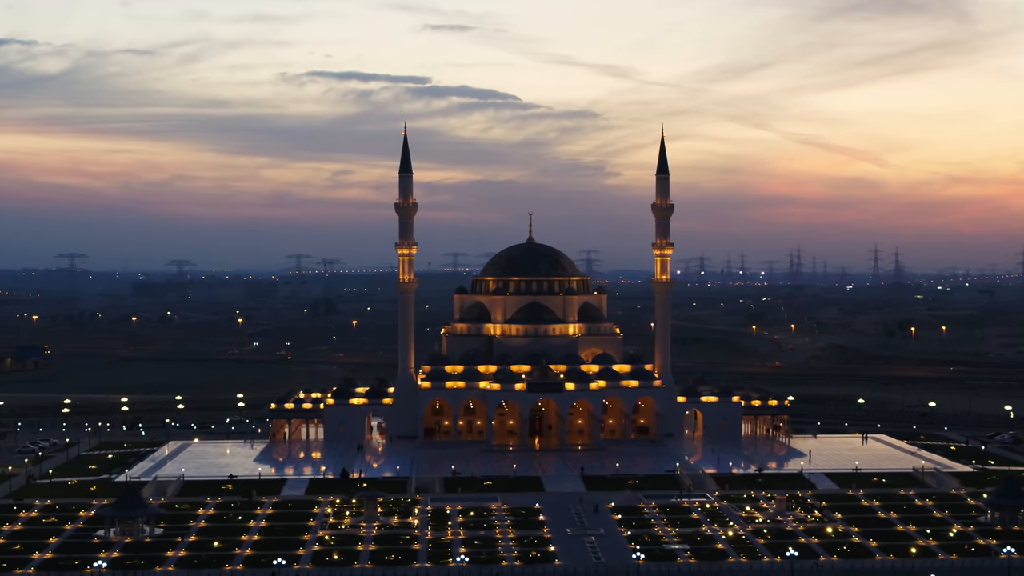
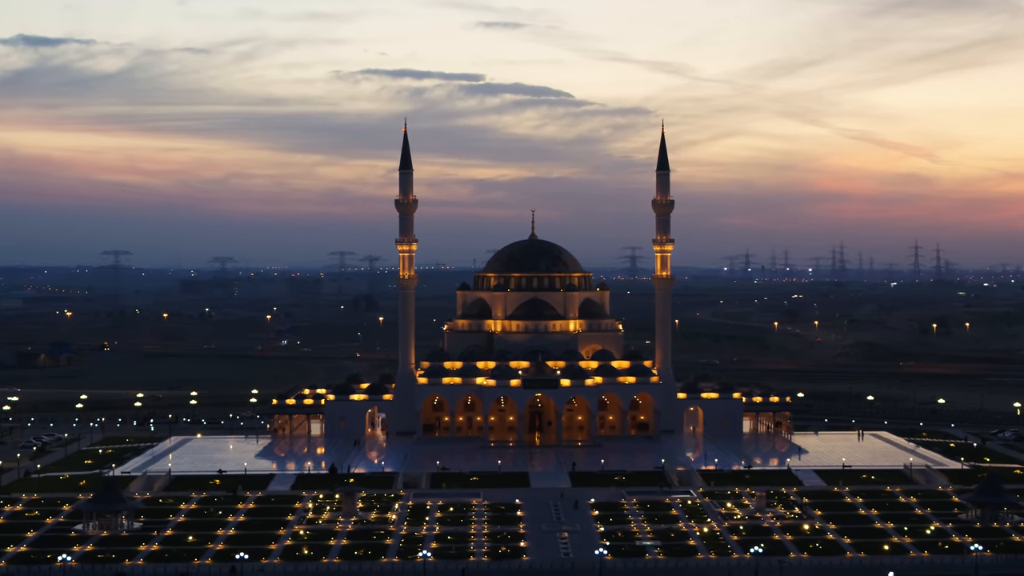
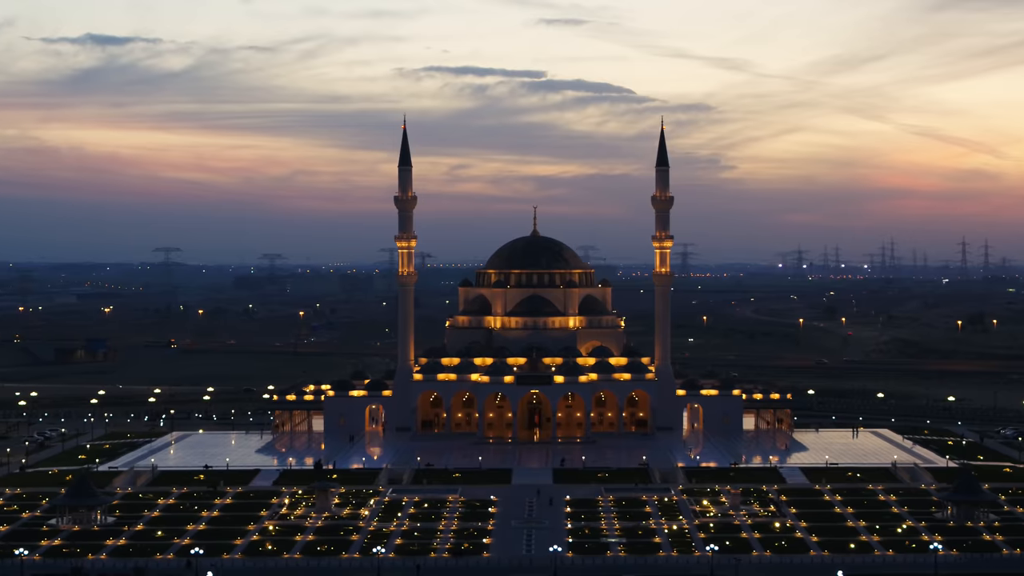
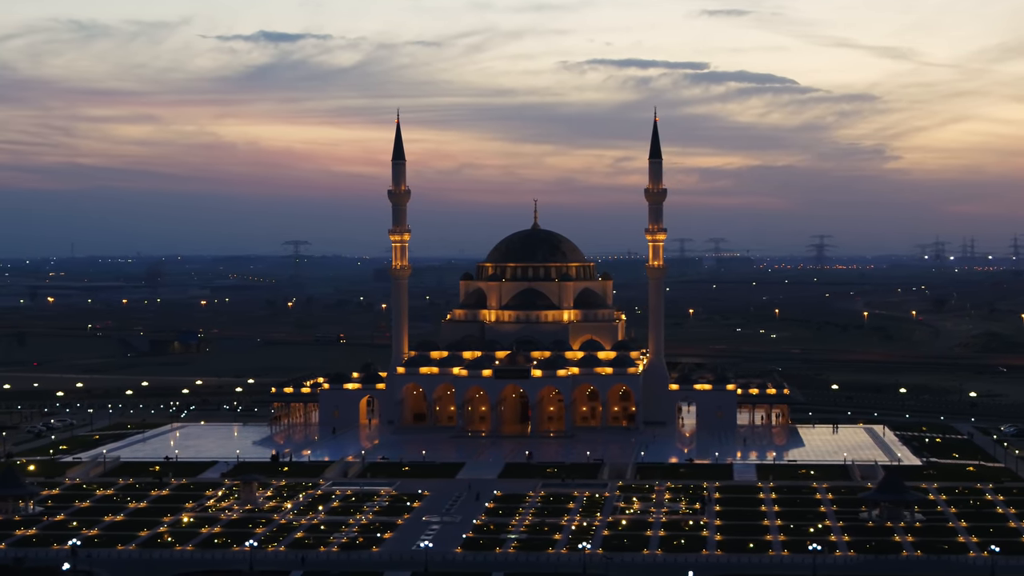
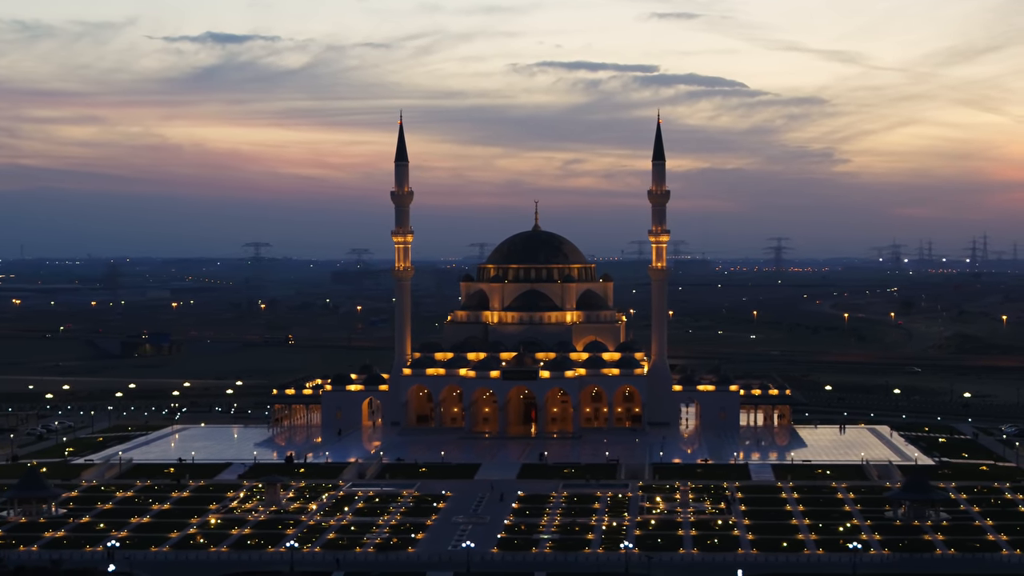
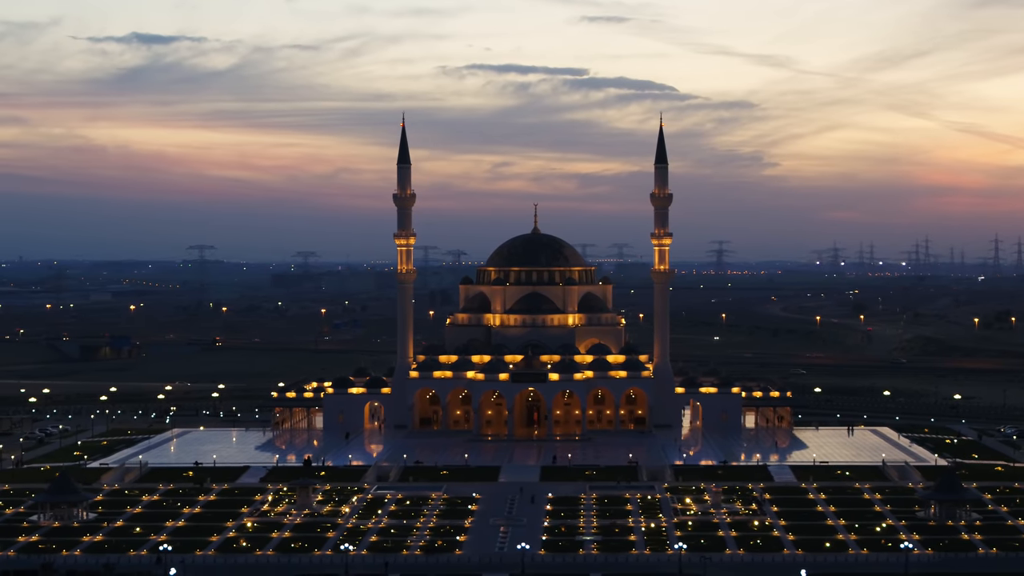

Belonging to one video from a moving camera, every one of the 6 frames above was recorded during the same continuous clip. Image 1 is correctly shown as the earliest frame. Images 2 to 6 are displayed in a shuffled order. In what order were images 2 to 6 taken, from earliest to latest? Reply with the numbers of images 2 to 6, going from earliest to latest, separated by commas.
2, 3, 6, 5, 4
